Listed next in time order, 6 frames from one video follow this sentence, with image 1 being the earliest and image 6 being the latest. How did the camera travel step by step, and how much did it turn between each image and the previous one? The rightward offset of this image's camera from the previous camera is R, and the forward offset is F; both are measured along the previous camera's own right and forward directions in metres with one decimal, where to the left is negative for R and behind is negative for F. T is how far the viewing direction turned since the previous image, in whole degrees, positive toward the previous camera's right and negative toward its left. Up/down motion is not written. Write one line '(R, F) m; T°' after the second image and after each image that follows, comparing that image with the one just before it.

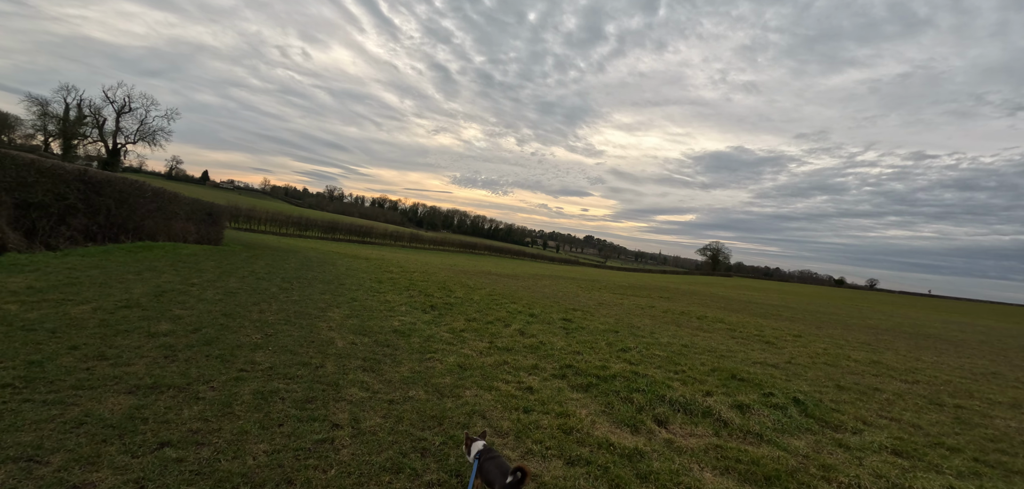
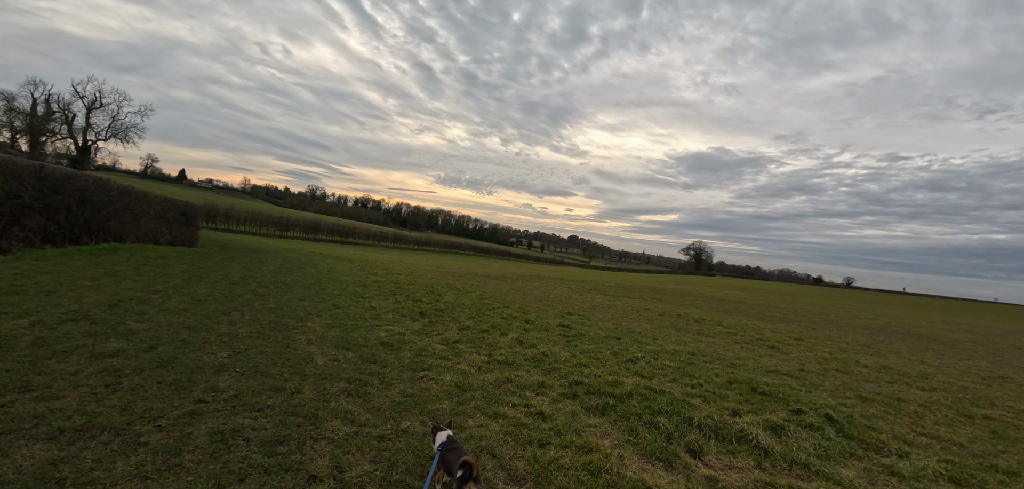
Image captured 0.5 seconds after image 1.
(-0.3, +0.9) m; +2°
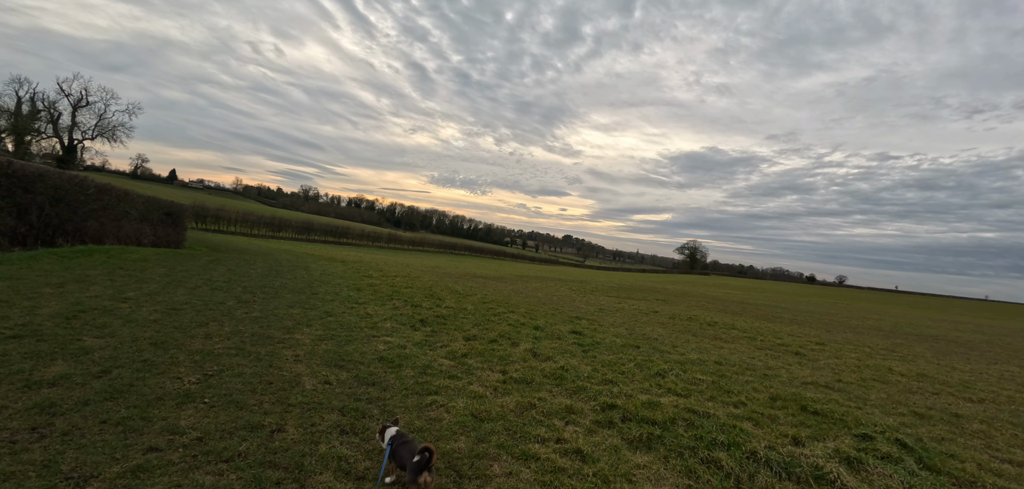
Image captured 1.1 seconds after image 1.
(-0.4, +1.1) m; +1°
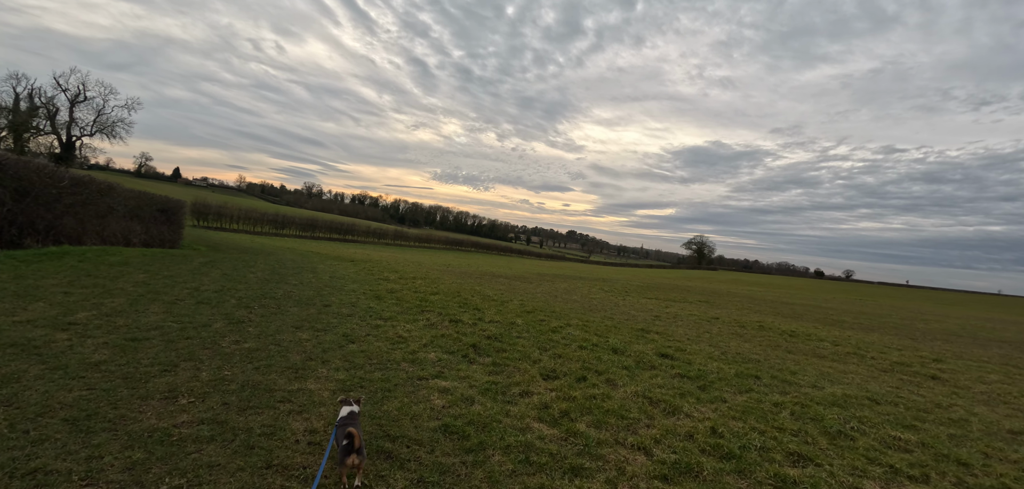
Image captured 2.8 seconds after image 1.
(-1.6, +2.9) m; 0°
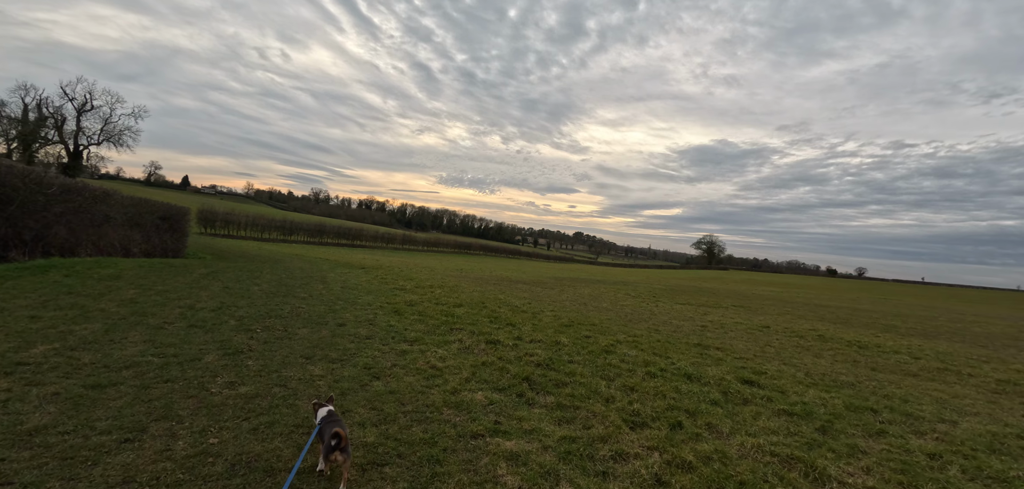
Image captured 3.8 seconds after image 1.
(-0.9, +1.7) m; -1°
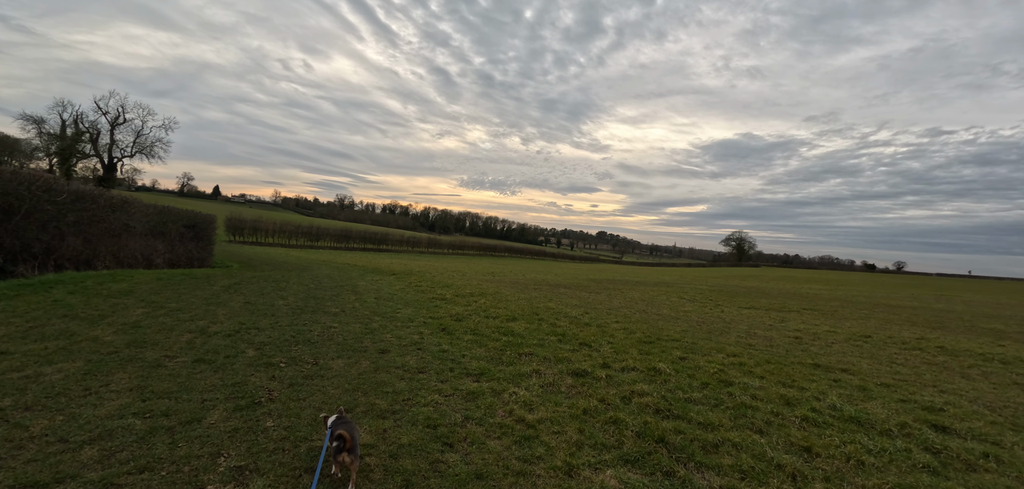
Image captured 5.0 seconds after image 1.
(-1.2, +2.1) m; -3°
